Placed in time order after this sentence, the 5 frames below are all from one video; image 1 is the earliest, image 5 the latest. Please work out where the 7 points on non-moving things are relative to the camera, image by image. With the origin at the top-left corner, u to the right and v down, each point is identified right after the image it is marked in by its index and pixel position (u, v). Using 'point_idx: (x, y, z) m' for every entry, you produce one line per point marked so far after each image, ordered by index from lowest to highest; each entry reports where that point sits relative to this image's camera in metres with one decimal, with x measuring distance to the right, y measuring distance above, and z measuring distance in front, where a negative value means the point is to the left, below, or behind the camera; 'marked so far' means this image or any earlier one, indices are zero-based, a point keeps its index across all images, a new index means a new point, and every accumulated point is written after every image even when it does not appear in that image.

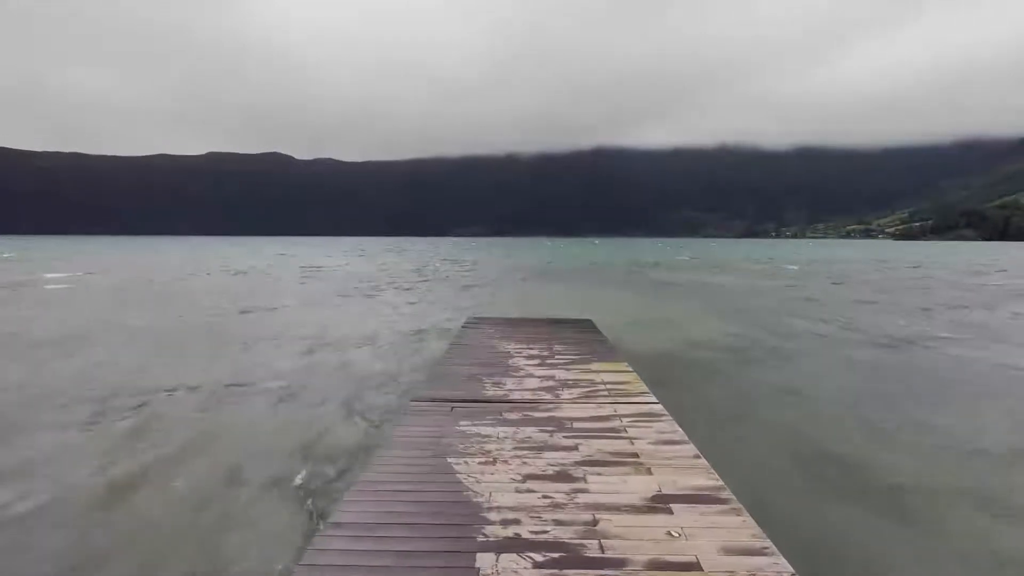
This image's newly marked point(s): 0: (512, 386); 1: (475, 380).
0: (0.0, -1.2, +6.4) m
1: (-0.5, -1.2, +6.7) m
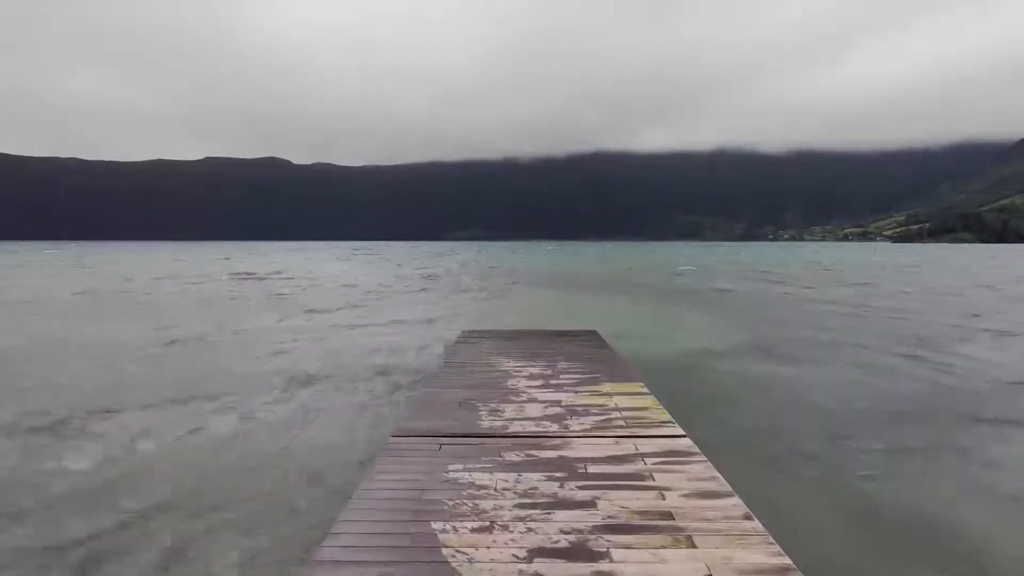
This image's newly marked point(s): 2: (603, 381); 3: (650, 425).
0: (0.0, -1.3, +5.5) m
1: (-0.5, -1.3, +5.8) m
2: (+1.1, -1.2, +6.8) m
3: (+1.3, -1.3, +5.1) m
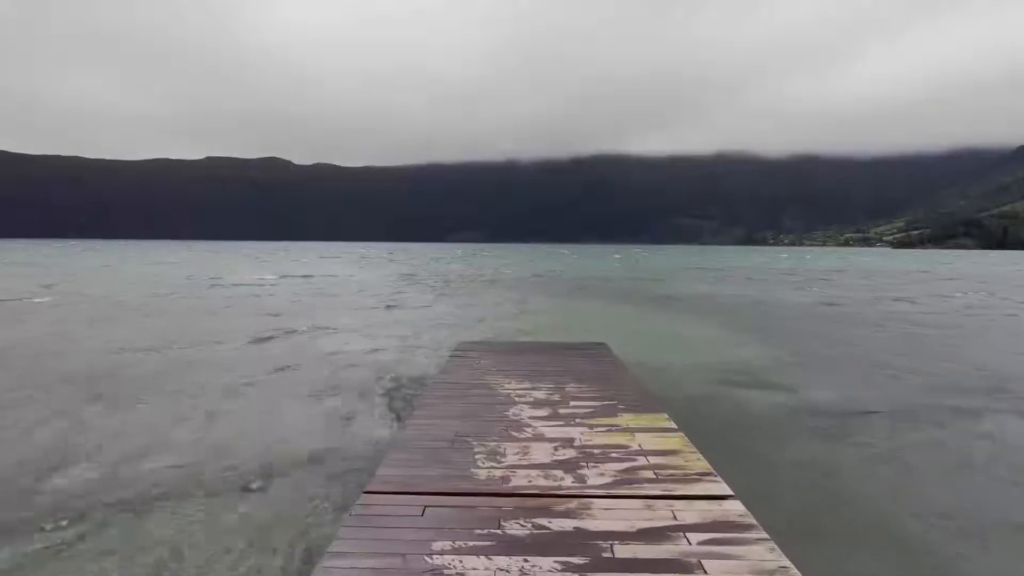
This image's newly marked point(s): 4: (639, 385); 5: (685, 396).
0: (0.0, -1.5, +4.5) m
1: (-0.4, -1.4, +4.8) m
2: (+1.2, -1.3, +5.8) m
3: (+1.3, -1.5, +4.1) m
4: (+1.7, -1.3, +7.2) m
5: (+3.3, -2.0, +10.0) m
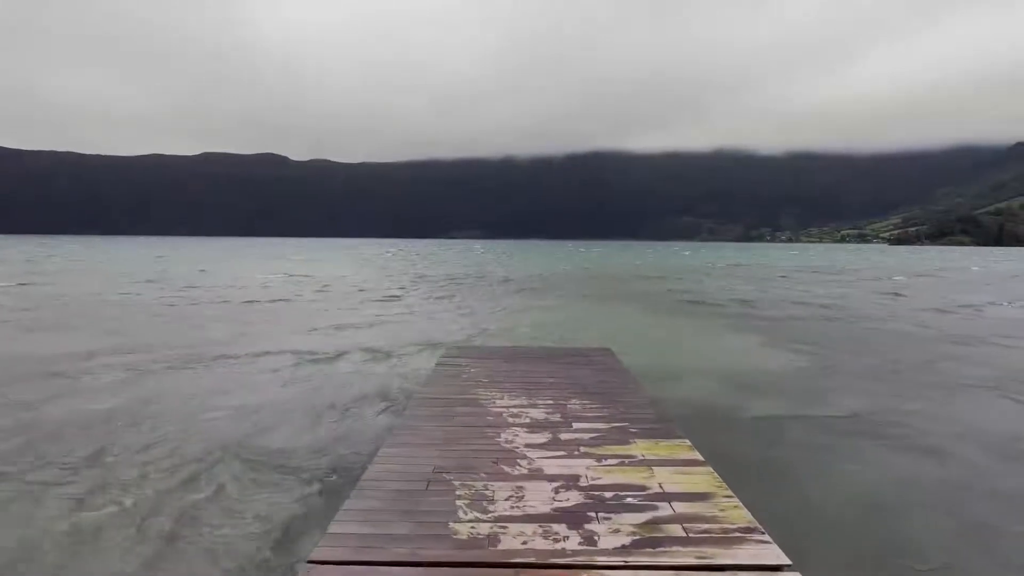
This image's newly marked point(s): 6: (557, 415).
0: (0.0, -1.5, +3.6) m
1: (-0.5, -1.4, +3.9) m
2: (+1.1, -1.4, +4.9) m
3: (+1.3, -1.5, +3.2) m
4: (+1.6, -1.3, +6.3) m
5: (+3.2, -2.0, +9.1) m
6: (+0.5, -1.3, +5.5) m
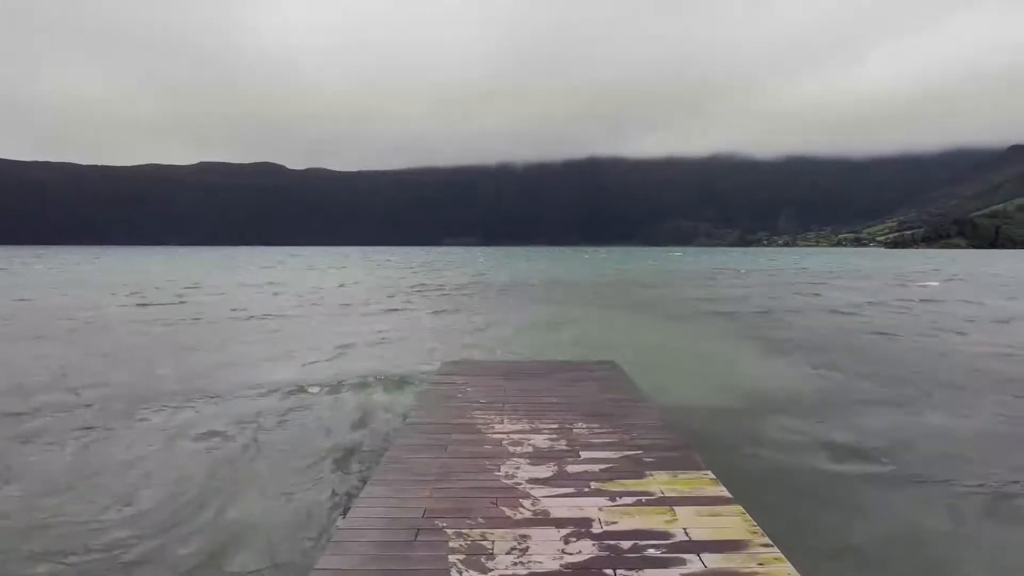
0: (0.0, -1.6, +3.0) m
1: (-0.5, -1.6, +3.3) m
2: (+1.1, -1.5, +4.4) m
3: (+1.3, -1.6, +2.7) m
4: (+1.6, -1.4, +5.8) m
5: (+3.2, -2.2, +8.6) m
6: (+0.5, -1.5, +5.0) m
